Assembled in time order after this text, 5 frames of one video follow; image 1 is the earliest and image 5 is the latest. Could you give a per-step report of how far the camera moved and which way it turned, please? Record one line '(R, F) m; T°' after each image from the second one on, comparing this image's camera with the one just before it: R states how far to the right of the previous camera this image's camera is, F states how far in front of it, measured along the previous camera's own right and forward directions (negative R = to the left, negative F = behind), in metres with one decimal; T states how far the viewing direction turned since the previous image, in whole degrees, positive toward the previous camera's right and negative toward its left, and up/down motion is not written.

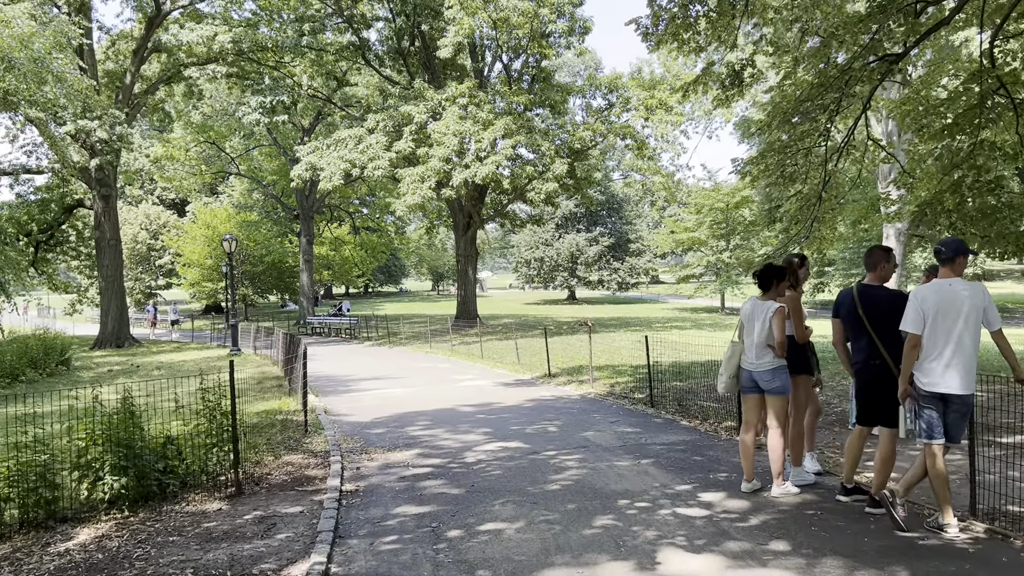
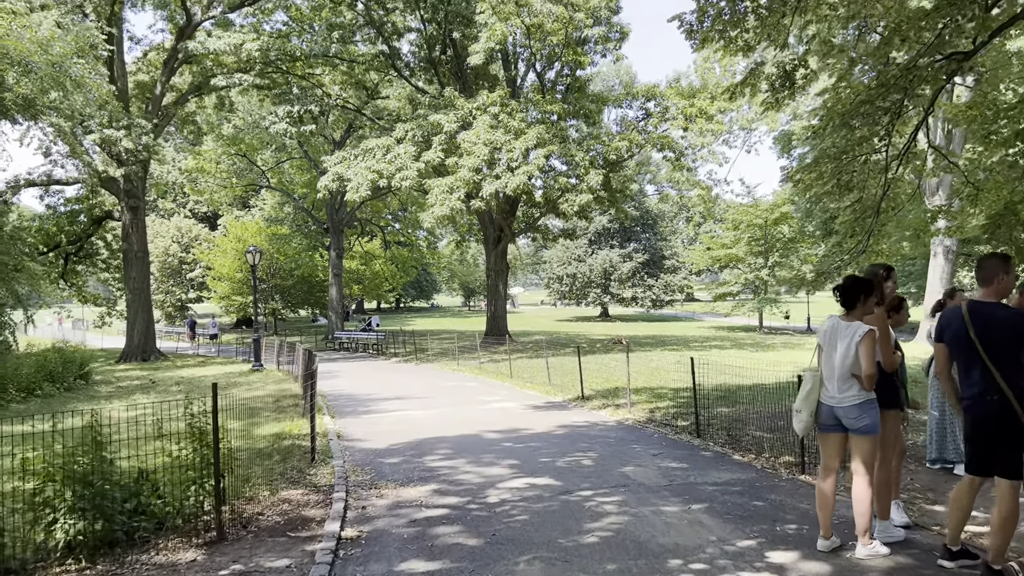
(0.0, +0.9) m; -2°
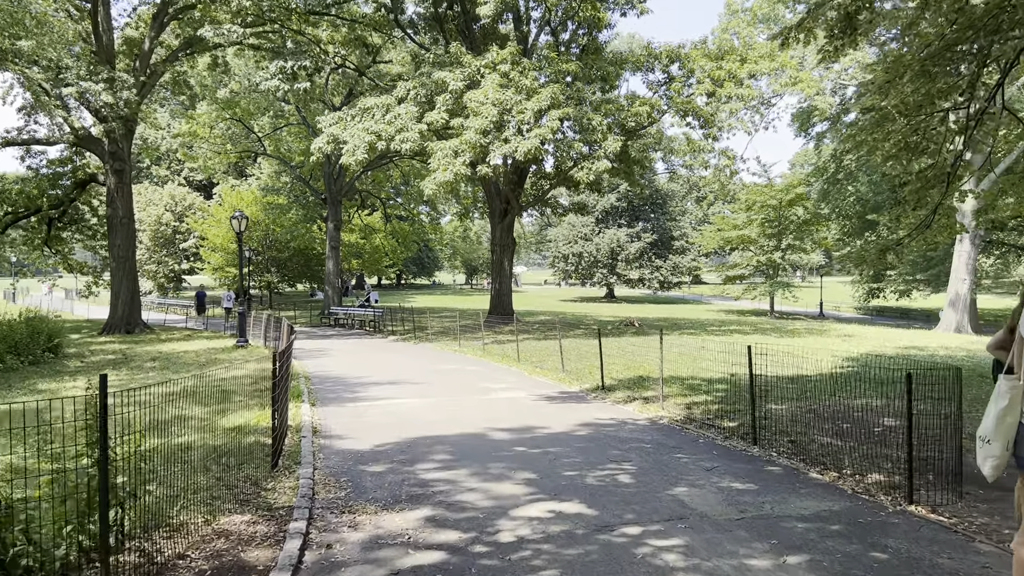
(-0.1, +1.7) m; 0°
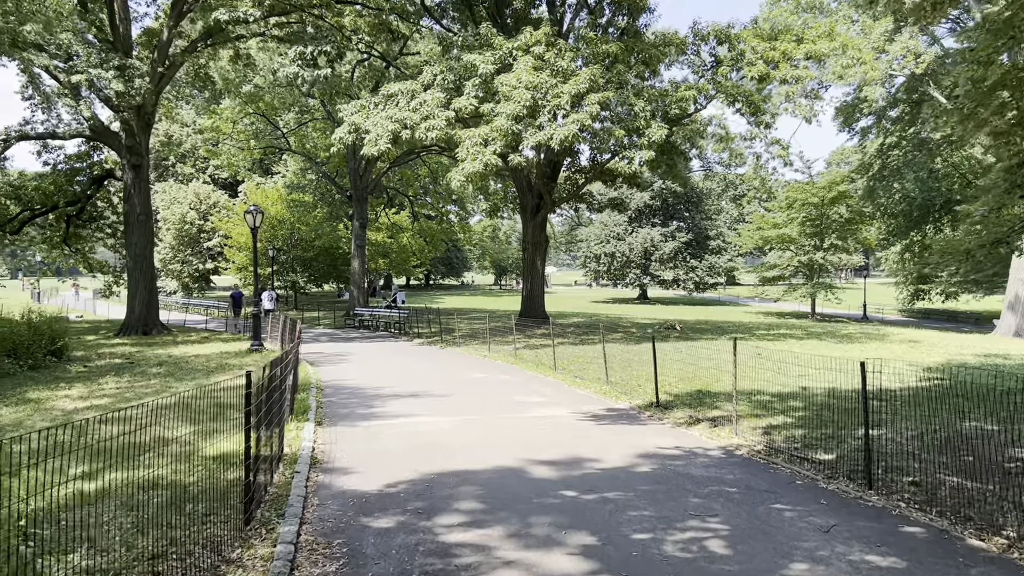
(-0.1, +1.5) m; -2°
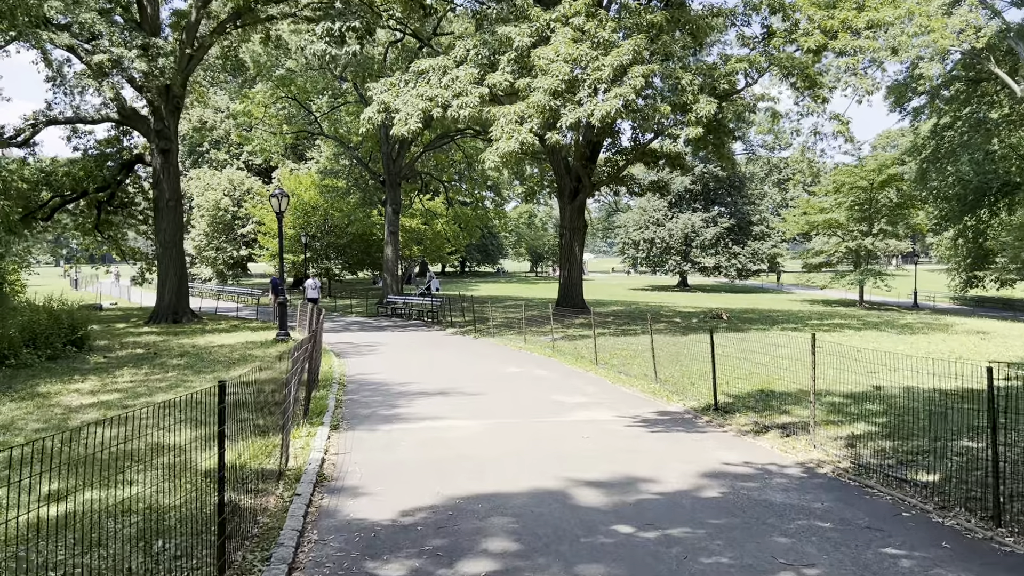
(0.0, +1.0) m; -2°
